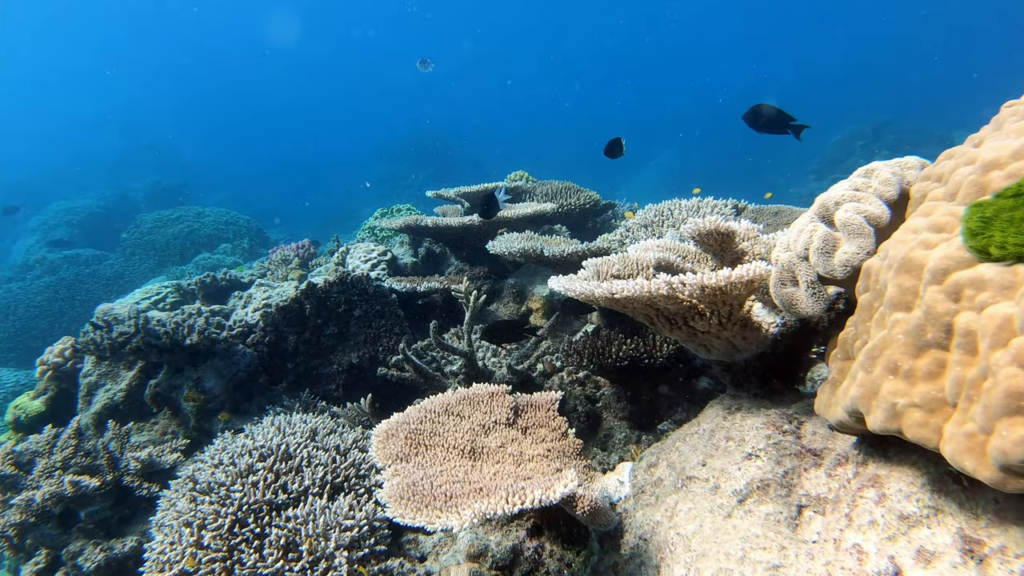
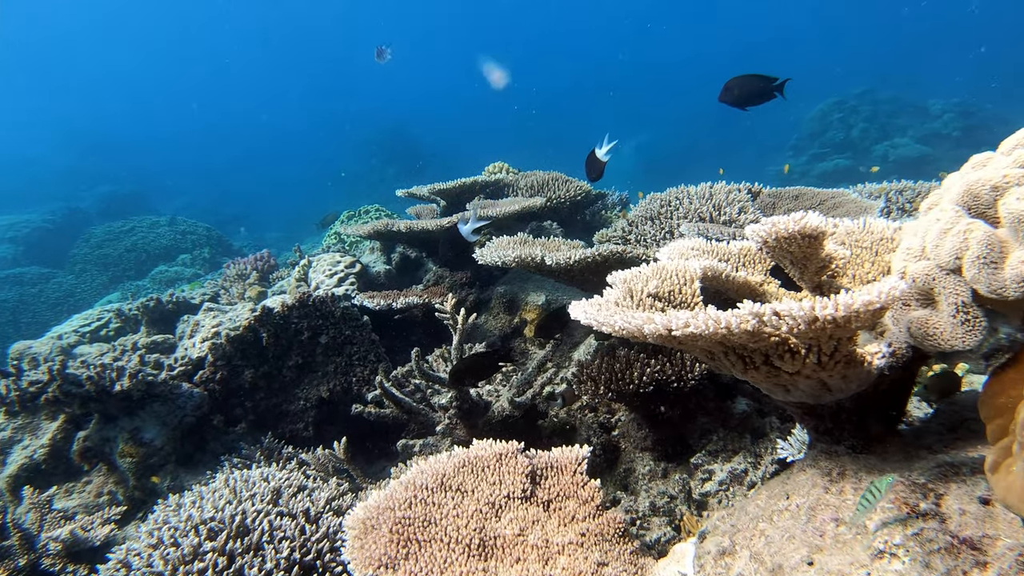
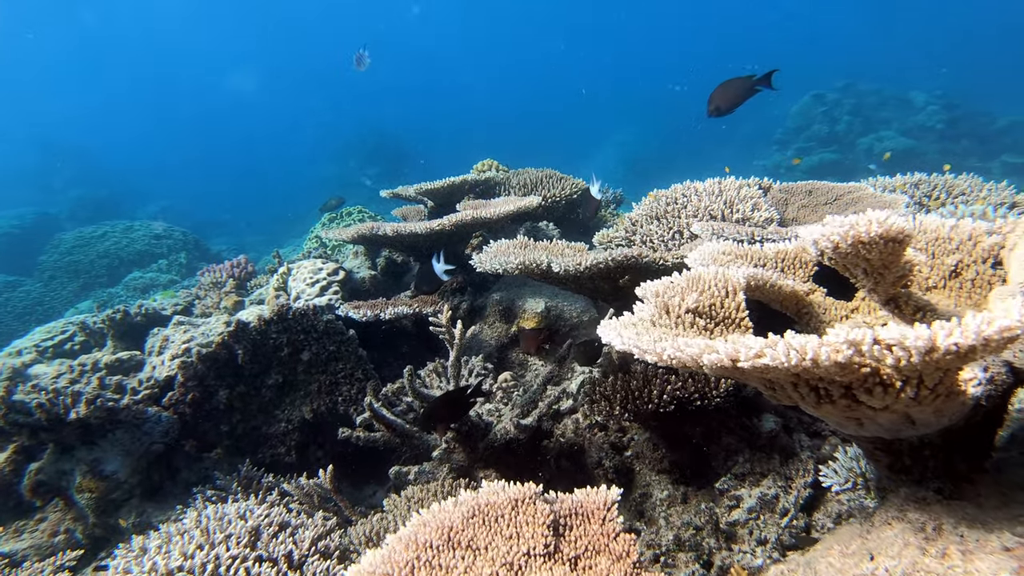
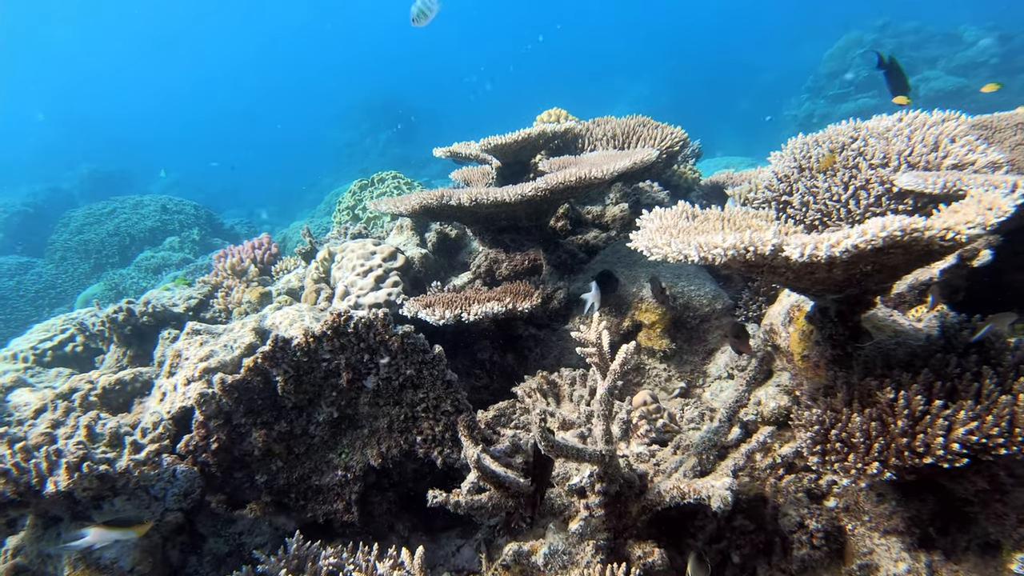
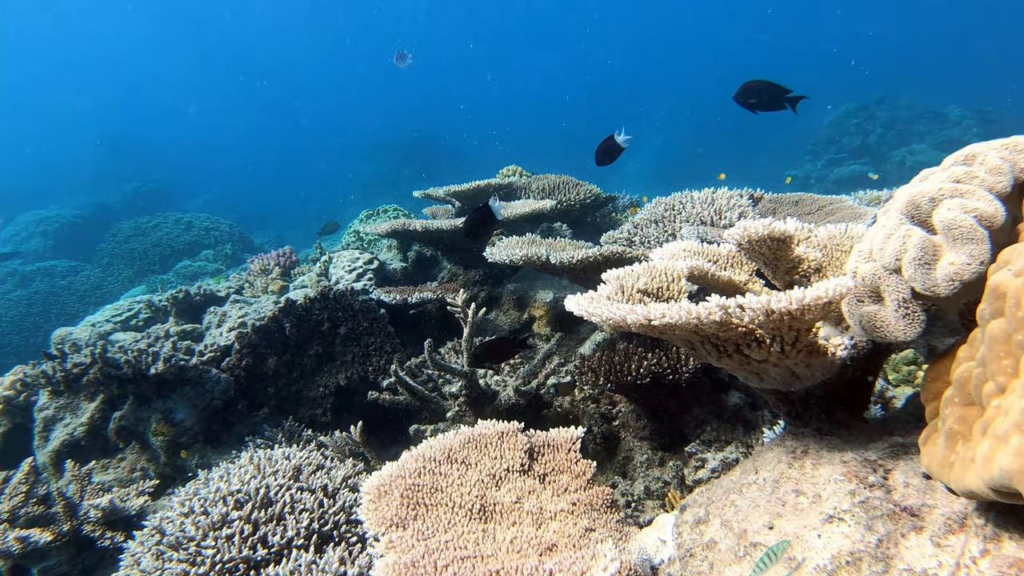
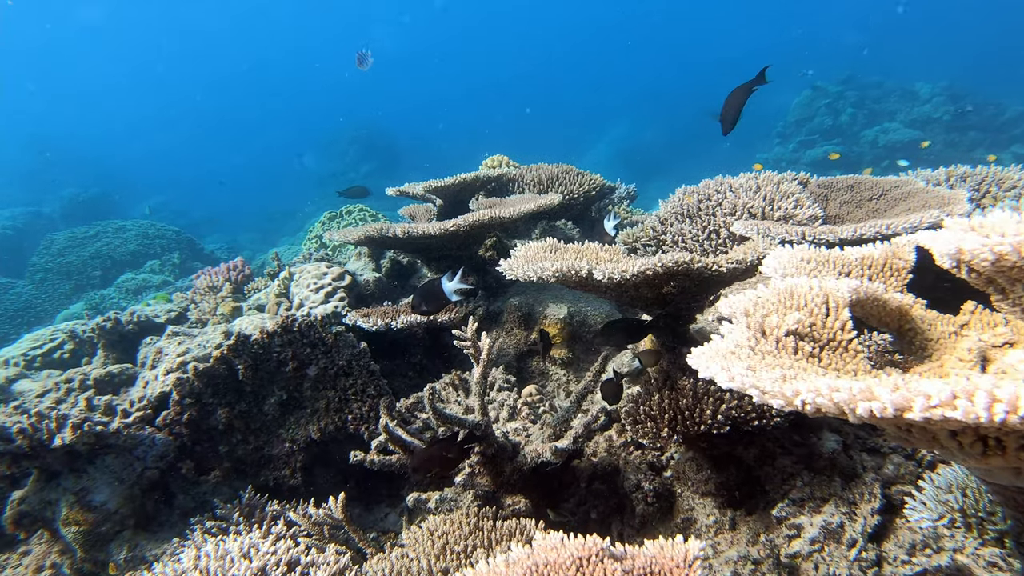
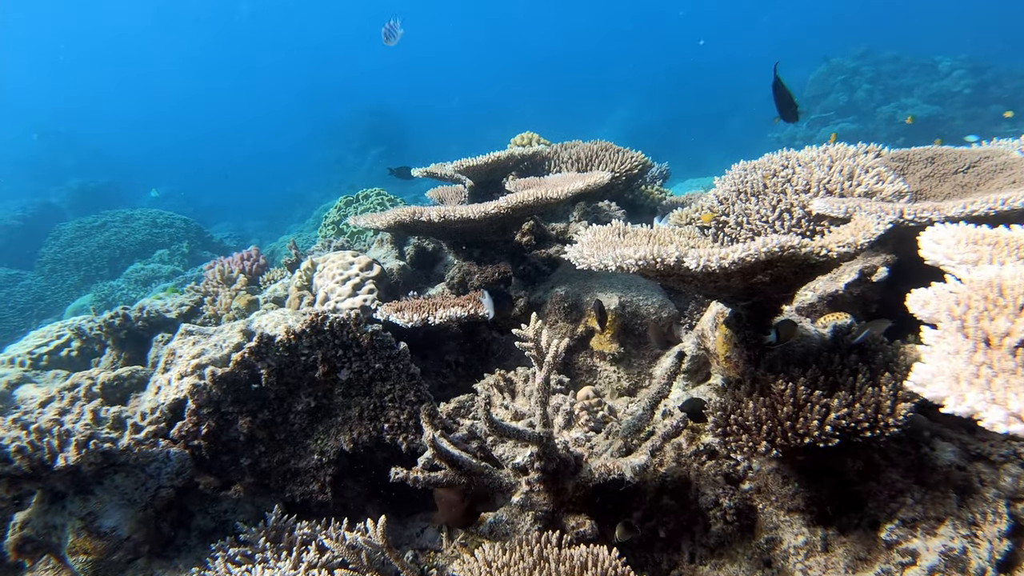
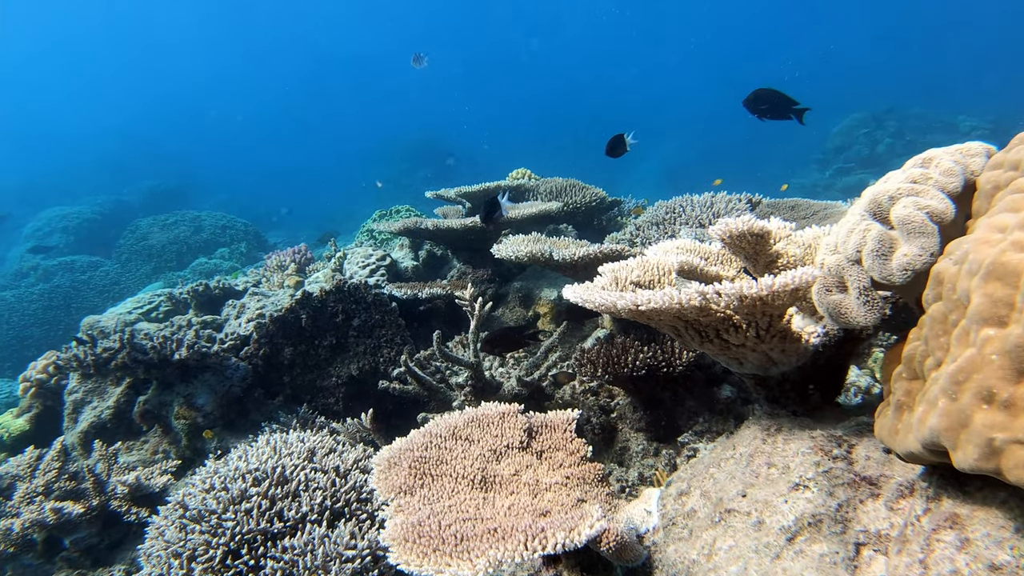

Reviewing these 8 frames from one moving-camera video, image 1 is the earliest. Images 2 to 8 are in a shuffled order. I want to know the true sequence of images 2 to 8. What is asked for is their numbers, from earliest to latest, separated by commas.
8, 5, 2, 3, 6, 7, 4
